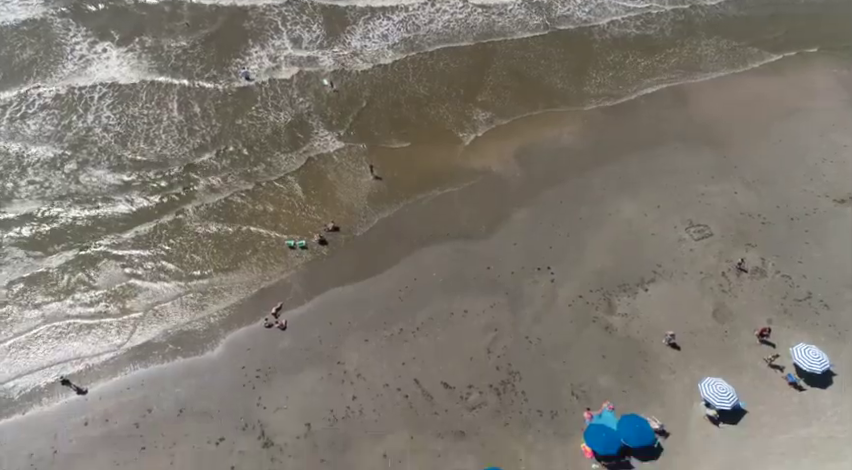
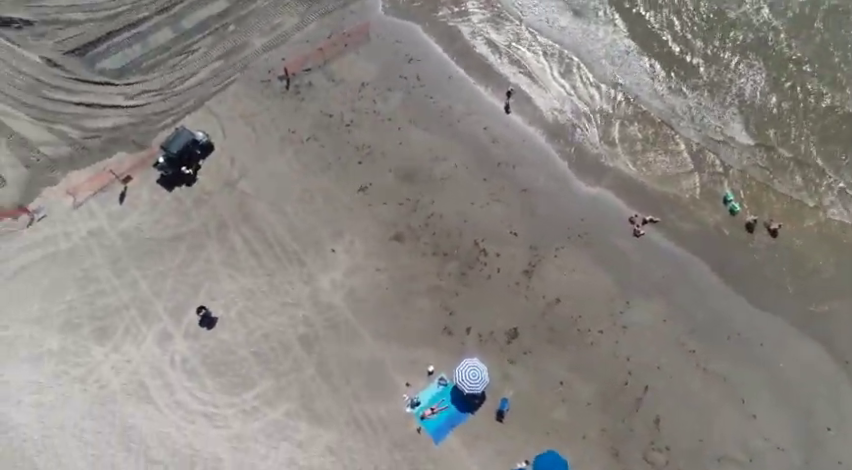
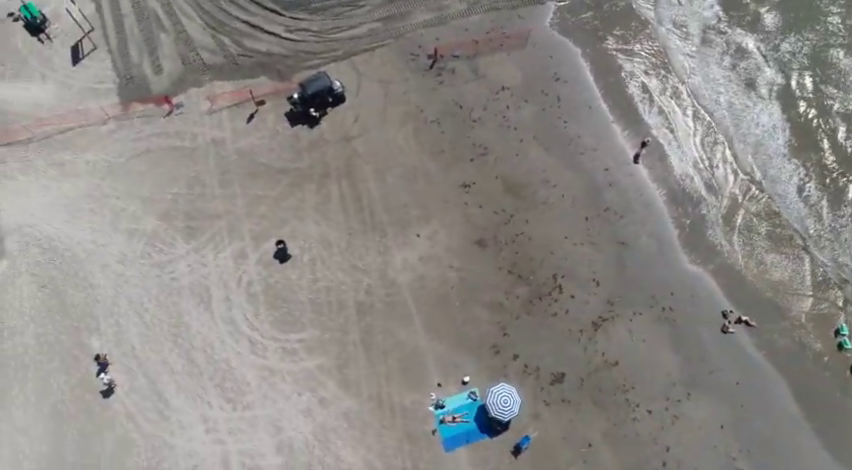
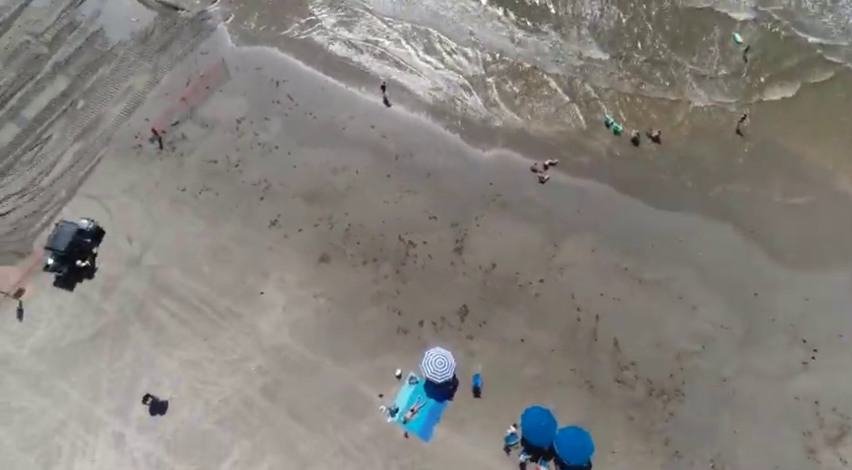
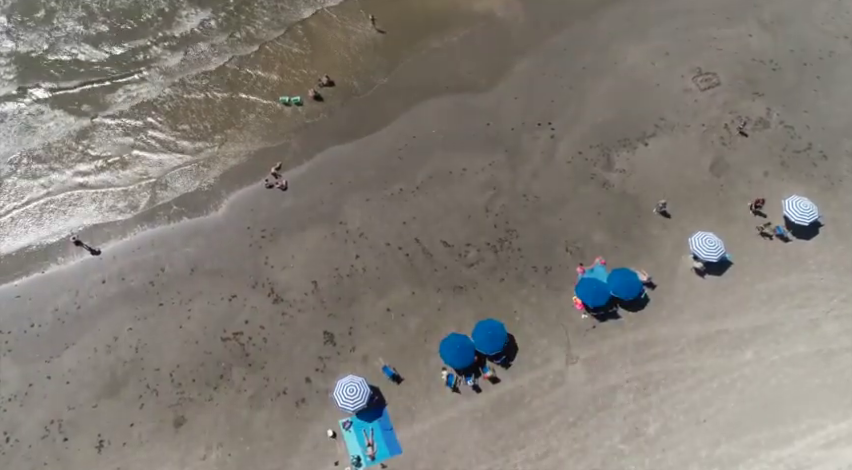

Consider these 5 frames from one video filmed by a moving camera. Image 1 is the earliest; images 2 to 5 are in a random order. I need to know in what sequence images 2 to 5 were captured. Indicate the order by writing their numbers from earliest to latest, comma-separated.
5, 4, 2, 3
